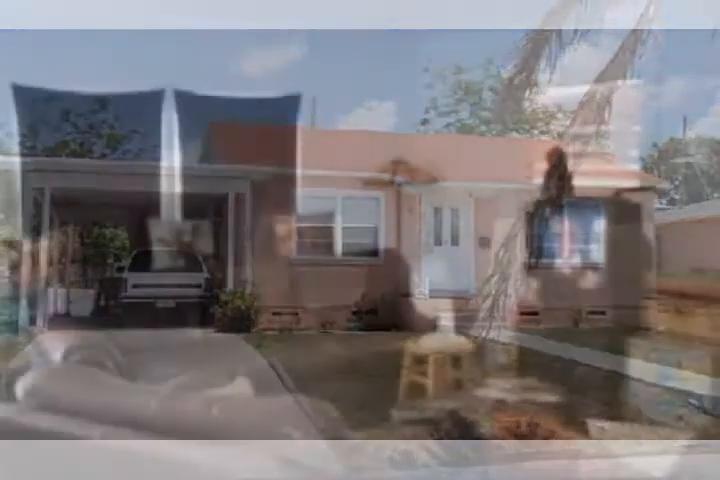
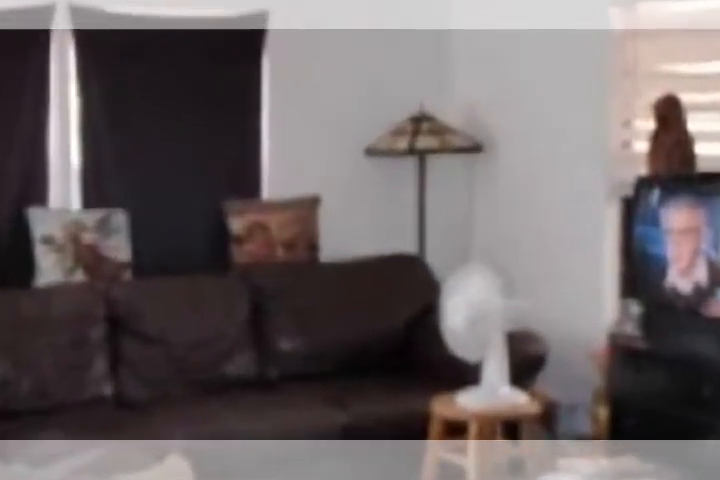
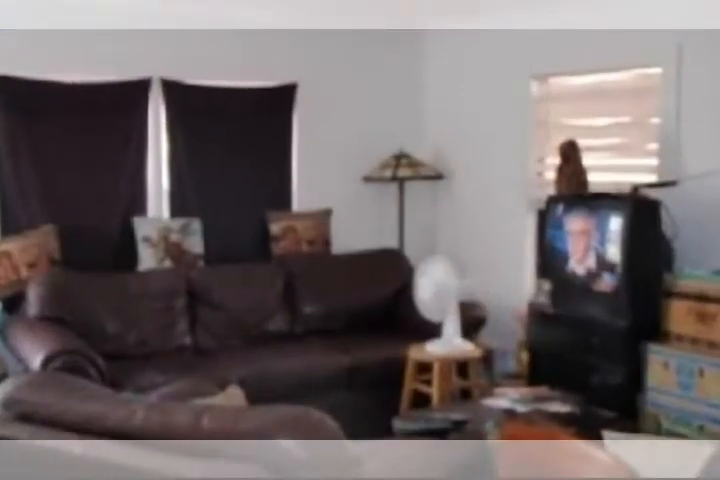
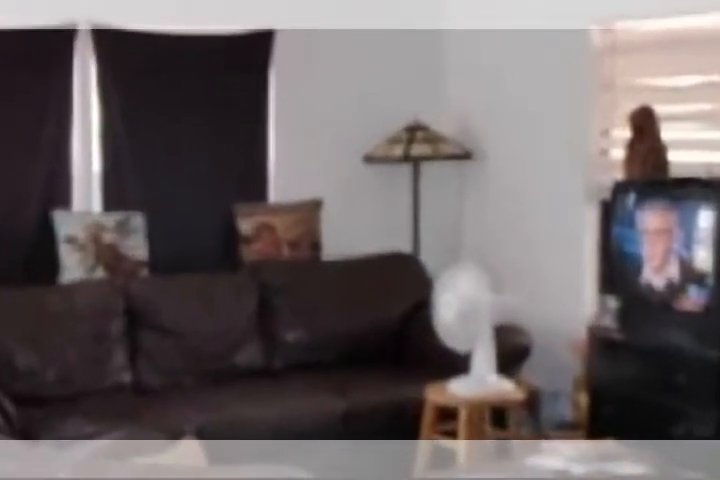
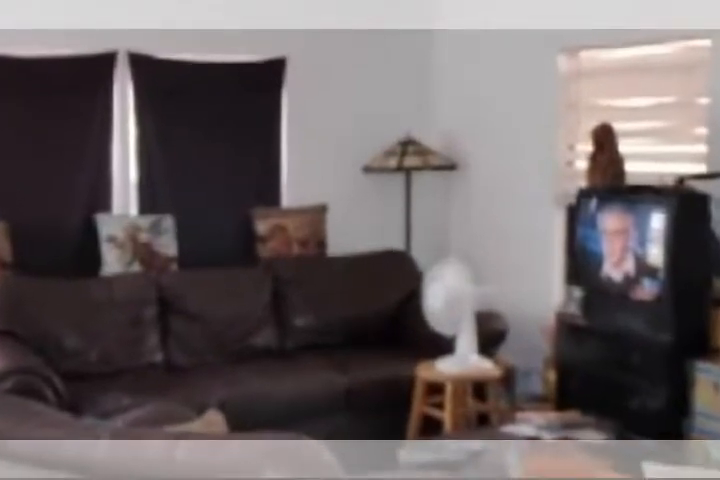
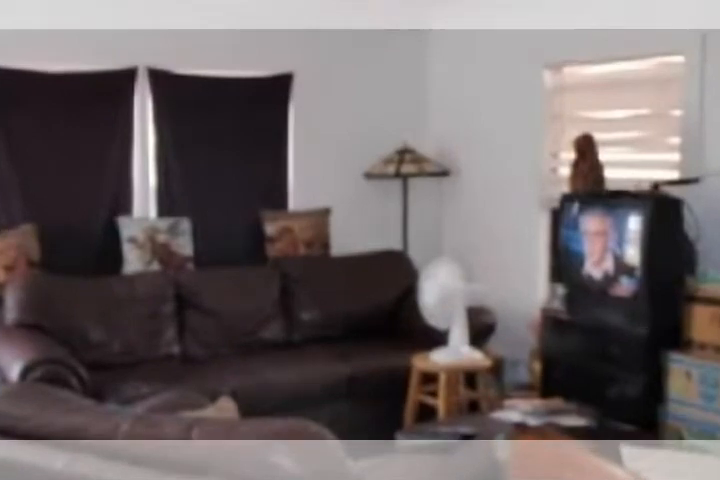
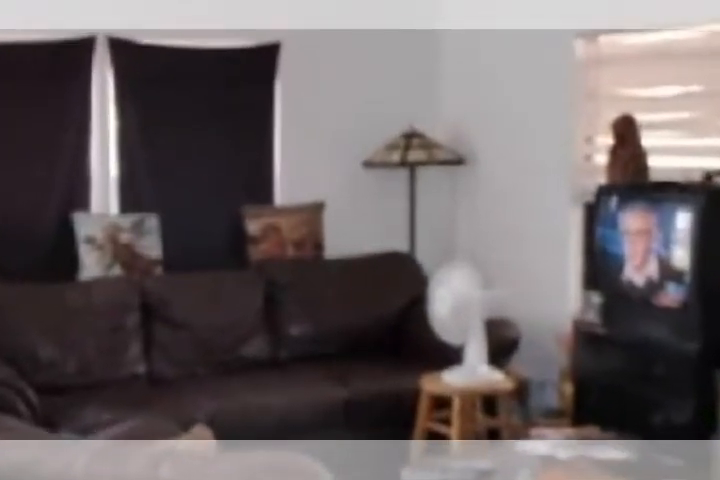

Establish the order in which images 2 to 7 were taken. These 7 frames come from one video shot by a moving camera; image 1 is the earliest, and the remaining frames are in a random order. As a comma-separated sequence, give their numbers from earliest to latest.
3, 6, 5, 7, 4, 2
